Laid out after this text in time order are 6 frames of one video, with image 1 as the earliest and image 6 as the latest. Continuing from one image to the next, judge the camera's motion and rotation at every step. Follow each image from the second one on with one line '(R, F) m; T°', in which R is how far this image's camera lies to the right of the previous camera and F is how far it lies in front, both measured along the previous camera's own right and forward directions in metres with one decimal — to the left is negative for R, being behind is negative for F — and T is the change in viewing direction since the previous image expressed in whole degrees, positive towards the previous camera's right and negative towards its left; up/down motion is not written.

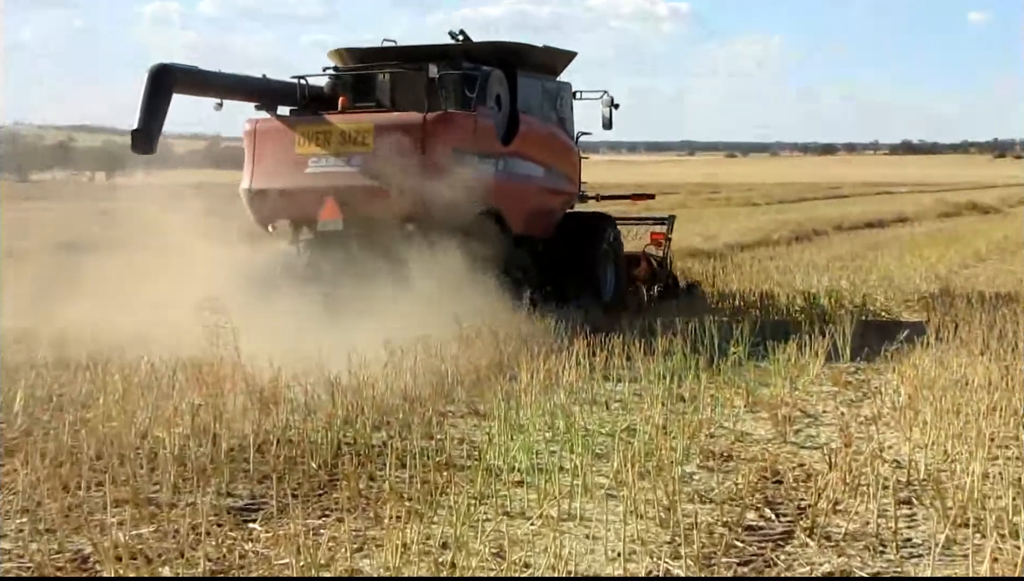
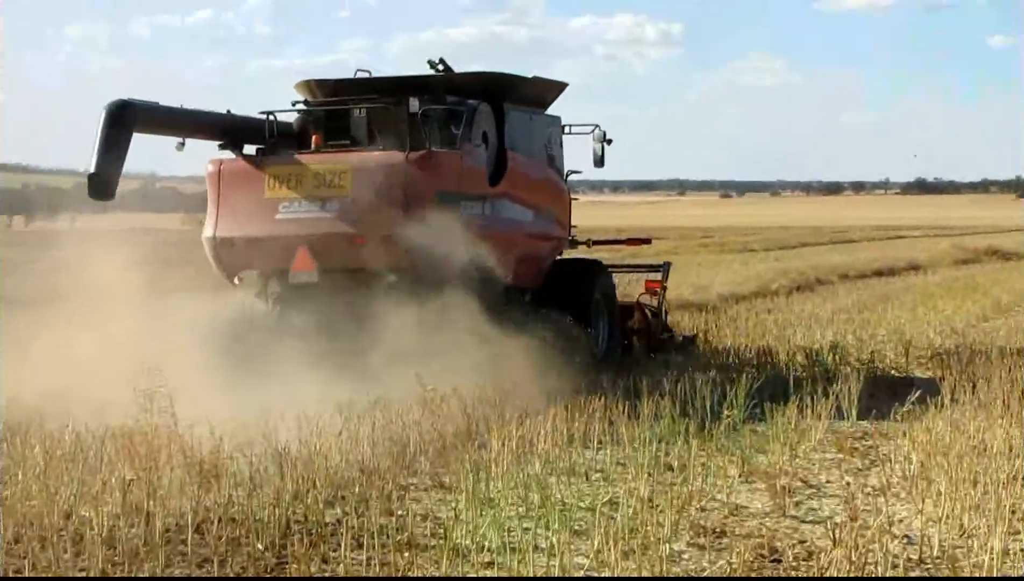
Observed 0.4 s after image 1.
(+0.2, +0.8) m; 0°
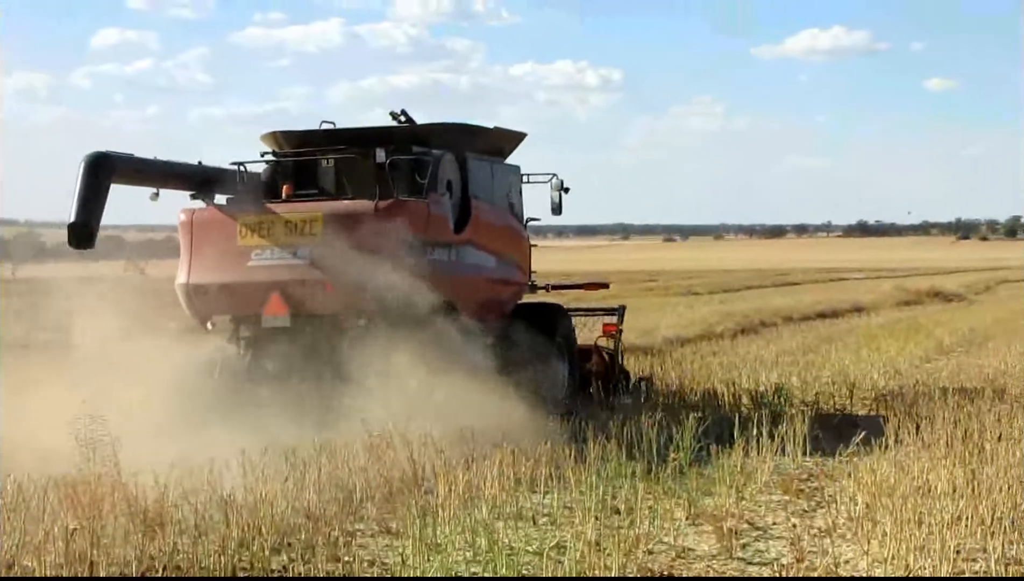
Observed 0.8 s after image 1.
(+0.3, 0.0) m; +1°
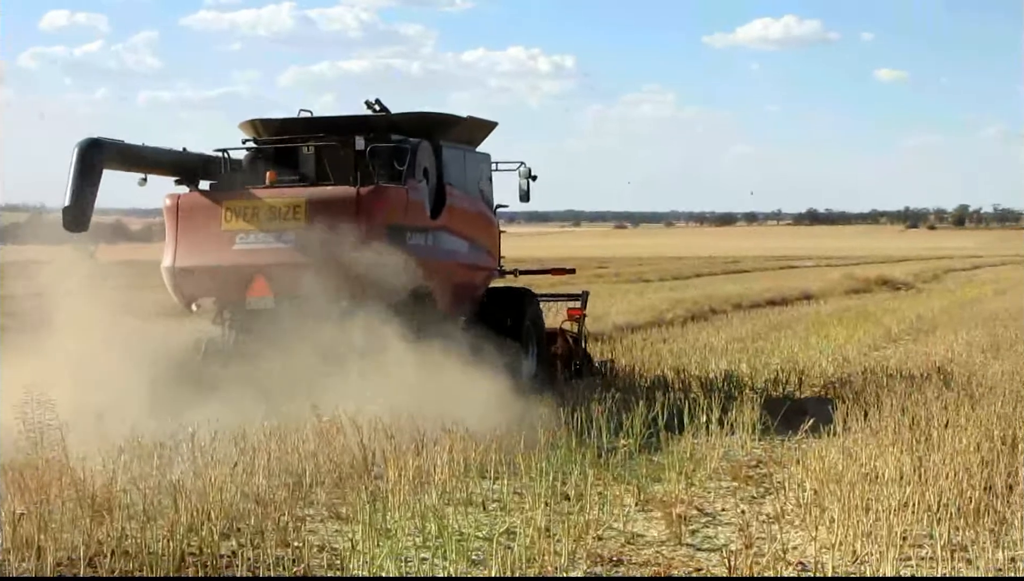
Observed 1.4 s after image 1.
(+0.2, 0.0) m; +1°
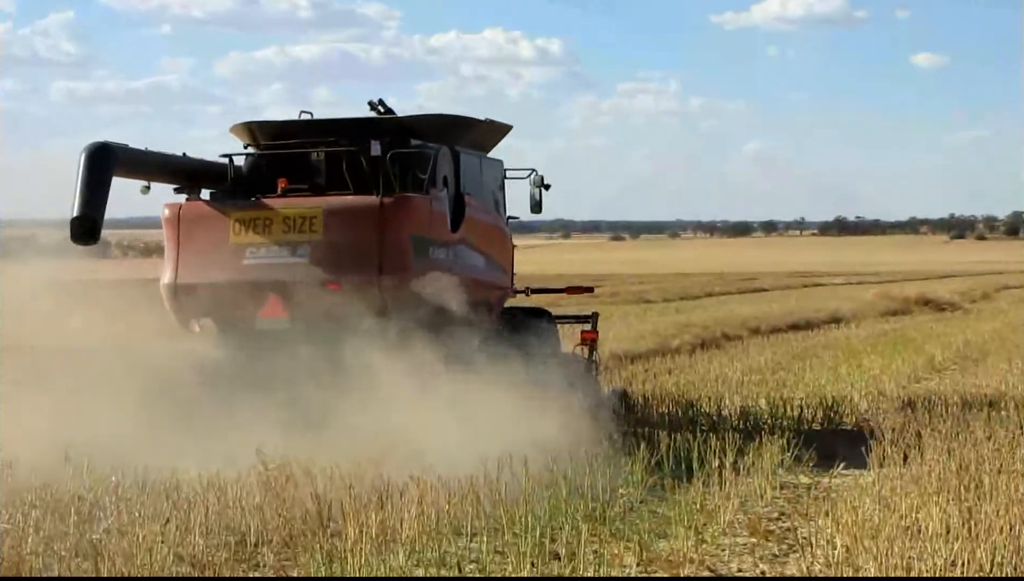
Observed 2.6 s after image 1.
(+0.1, +1.1) m; 0°
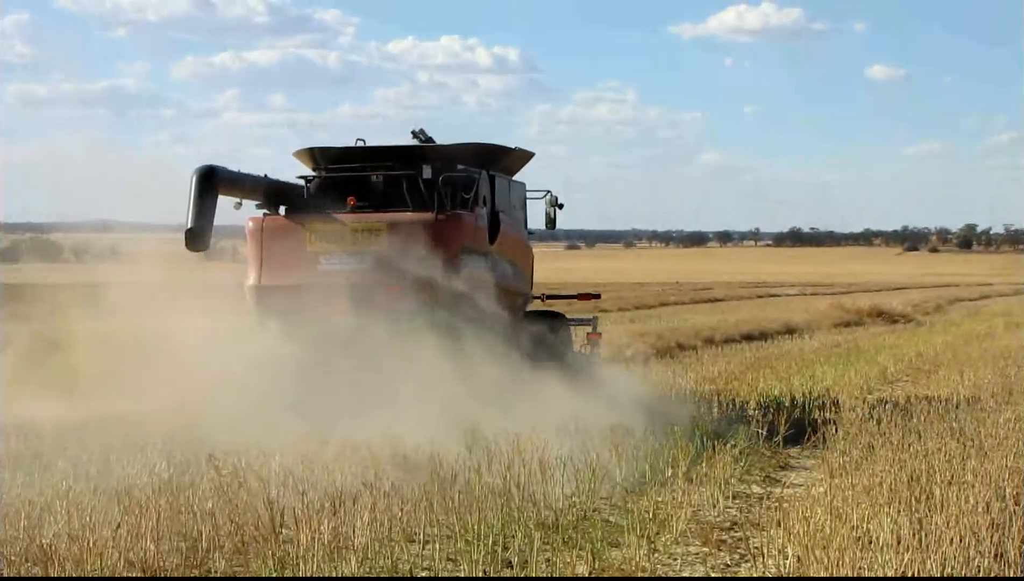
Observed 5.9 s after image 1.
(+0.1, 0.0) m; +1°
